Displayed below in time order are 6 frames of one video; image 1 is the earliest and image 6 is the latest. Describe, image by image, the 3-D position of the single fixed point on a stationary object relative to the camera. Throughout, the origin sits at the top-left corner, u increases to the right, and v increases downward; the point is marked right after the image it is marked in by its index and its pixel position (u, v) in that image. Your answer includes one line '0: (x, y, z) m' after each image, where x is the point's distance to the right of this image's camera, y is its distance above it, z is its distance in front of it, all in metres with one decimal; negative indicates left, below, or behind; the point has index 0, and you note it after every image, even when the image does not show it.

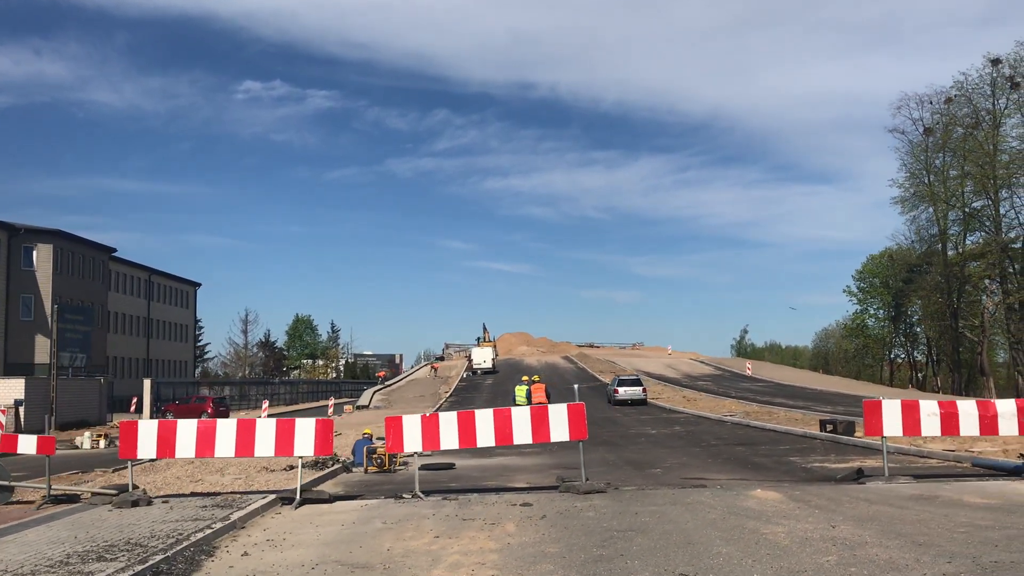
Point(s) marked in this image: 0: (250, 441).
0: (-3.7, -2.2, +11.6) m
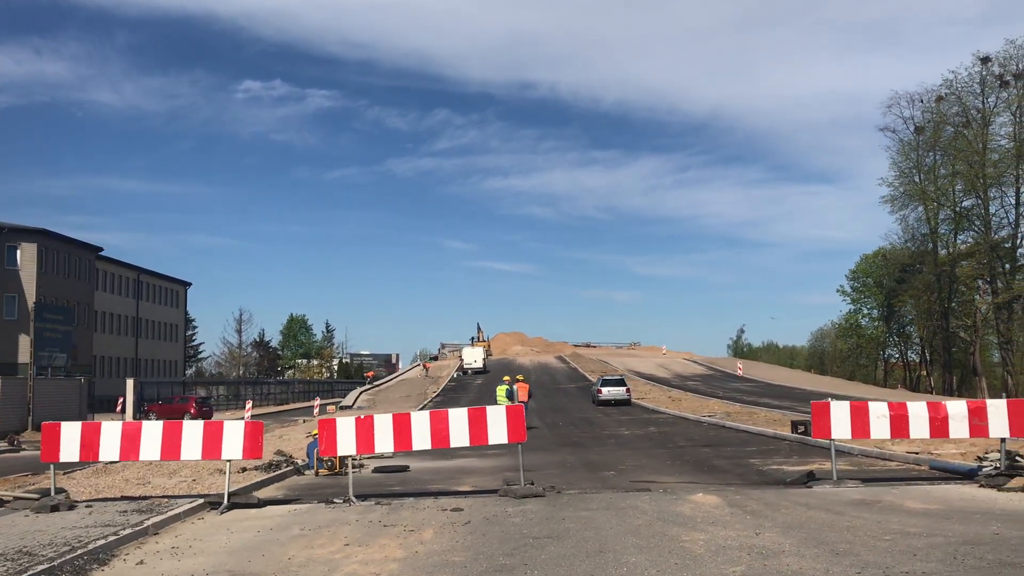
0: (-4.6, -2.1, +11.3) m
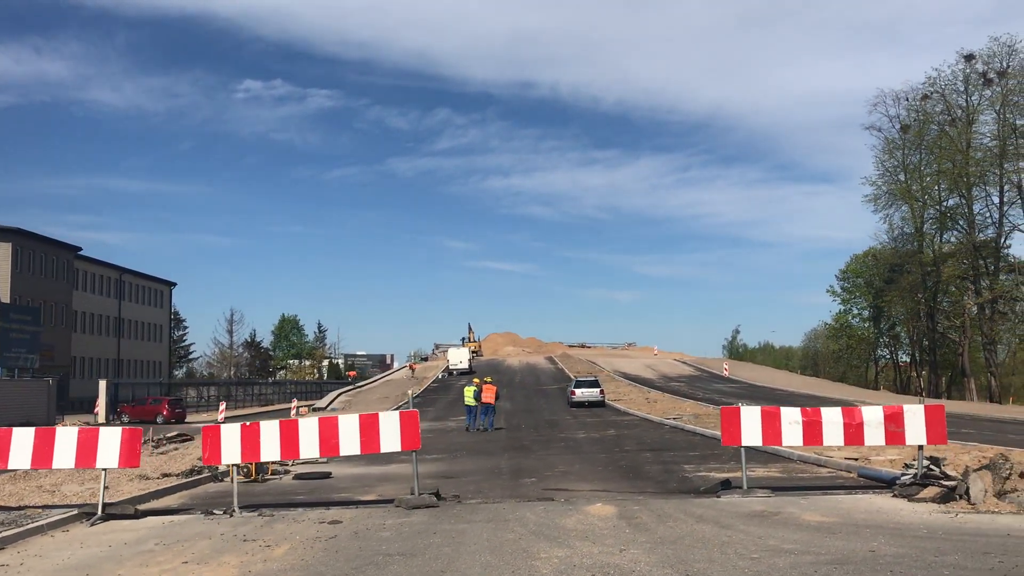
0: (-6.0, -2.1, +10.7) m
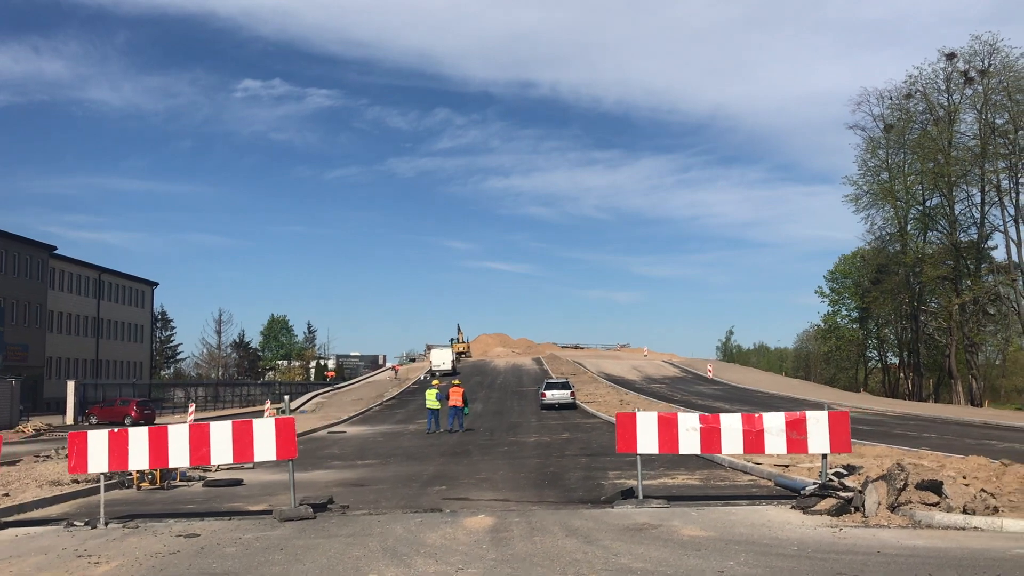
0: (-7.5, -2.1, +10.2) m
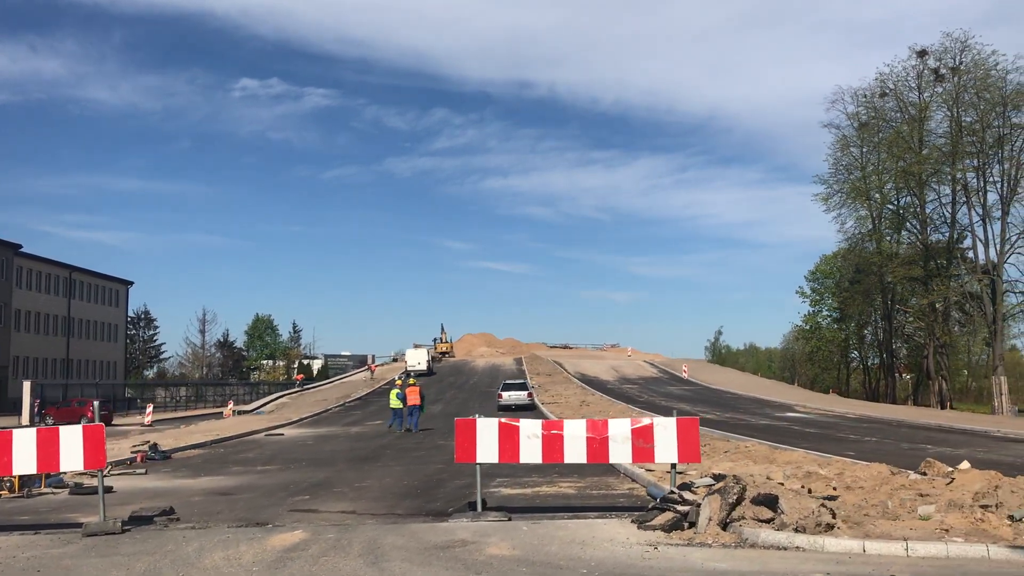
0: (-9.6, -2.1, +9.4) m
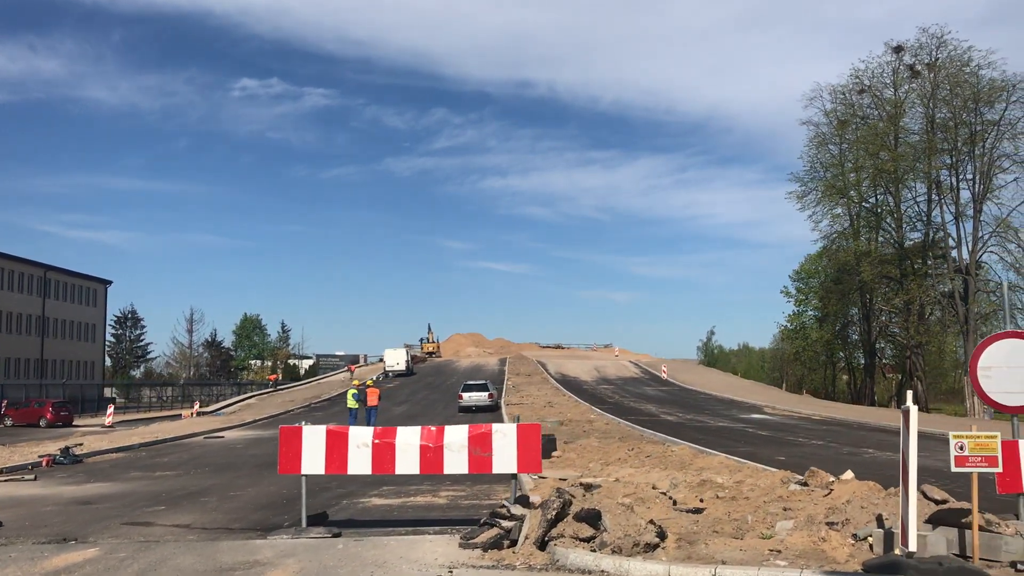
0: (-11.5, -2.0, +8.7) m
